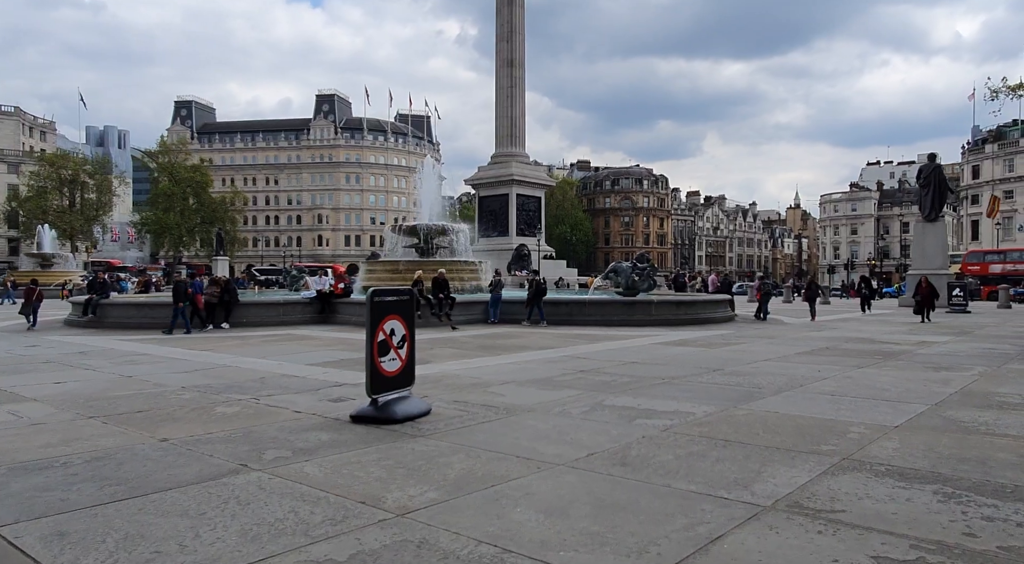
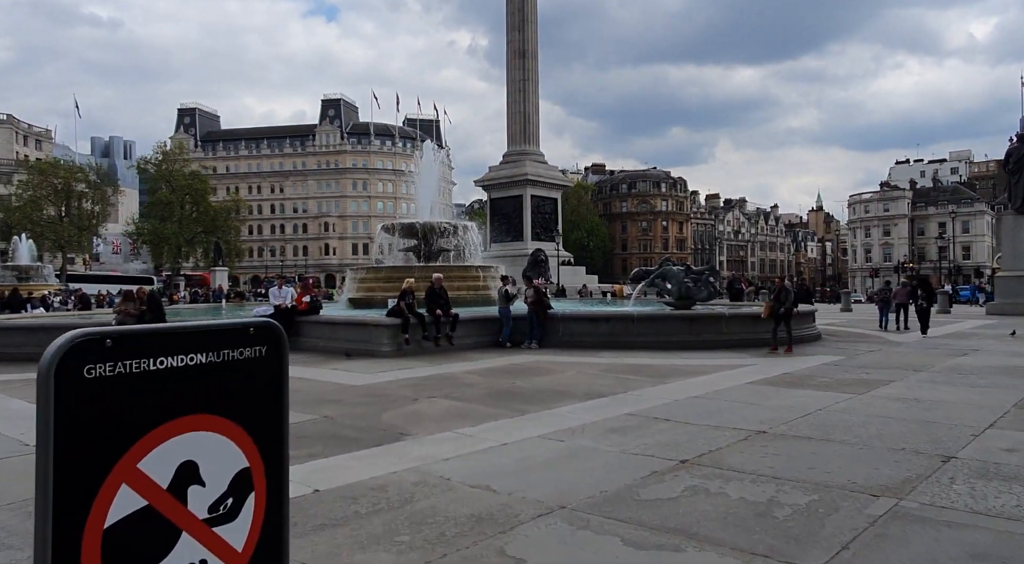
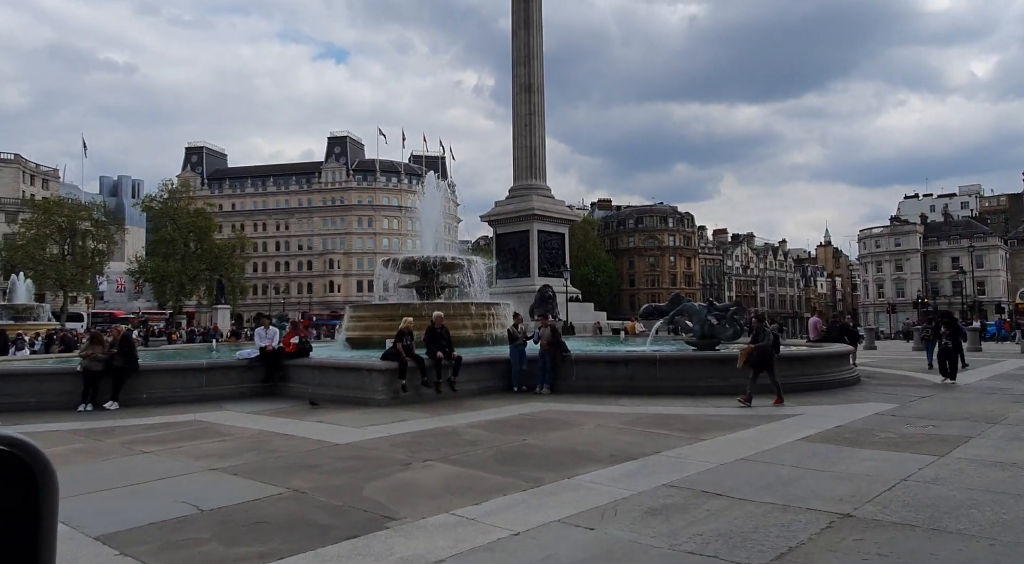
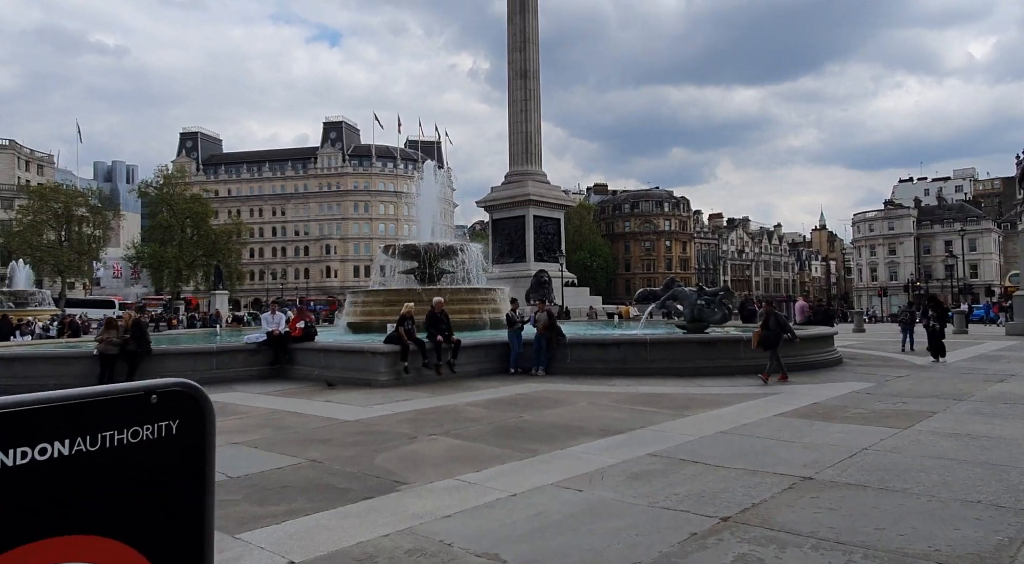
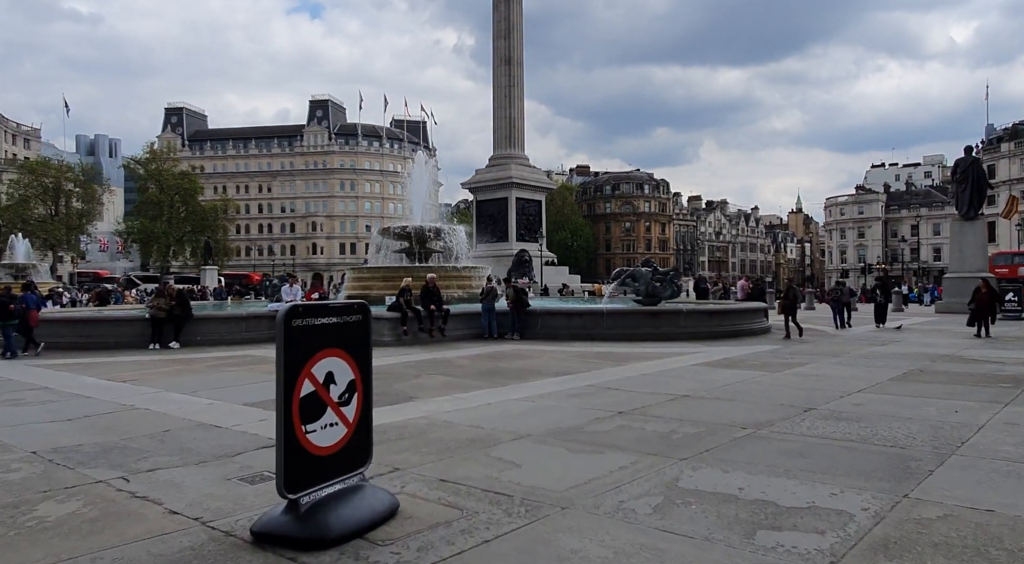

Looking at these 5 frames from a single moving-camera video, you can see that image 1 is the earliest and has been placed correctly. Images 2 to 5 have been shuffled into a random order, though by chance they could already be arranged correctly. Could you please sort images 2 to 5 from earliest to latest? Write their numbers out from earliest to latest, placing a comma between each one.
5, 2, 4, 3
